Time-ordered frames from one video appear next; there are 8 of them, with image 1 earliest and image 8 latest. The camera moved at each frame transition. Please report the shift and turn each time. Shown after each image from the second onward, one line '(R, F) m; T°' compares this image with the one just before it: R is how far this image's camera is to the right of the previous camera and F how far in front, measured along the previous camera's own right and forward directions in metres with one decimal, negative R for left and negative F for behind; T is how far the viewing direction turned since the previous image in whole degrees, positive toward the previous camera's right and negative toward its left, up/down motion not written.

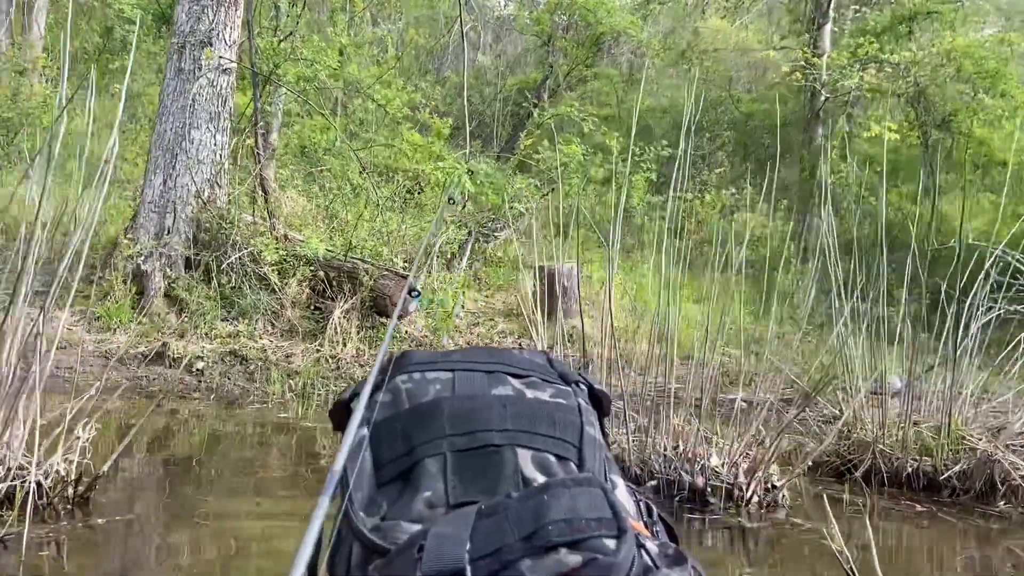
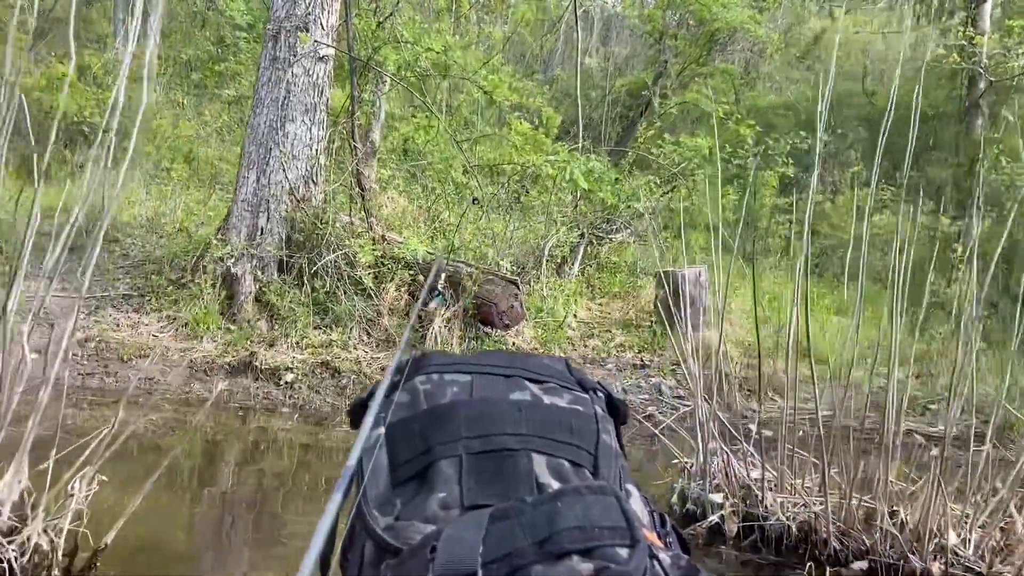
(-0.1, +0.8) m; -7°
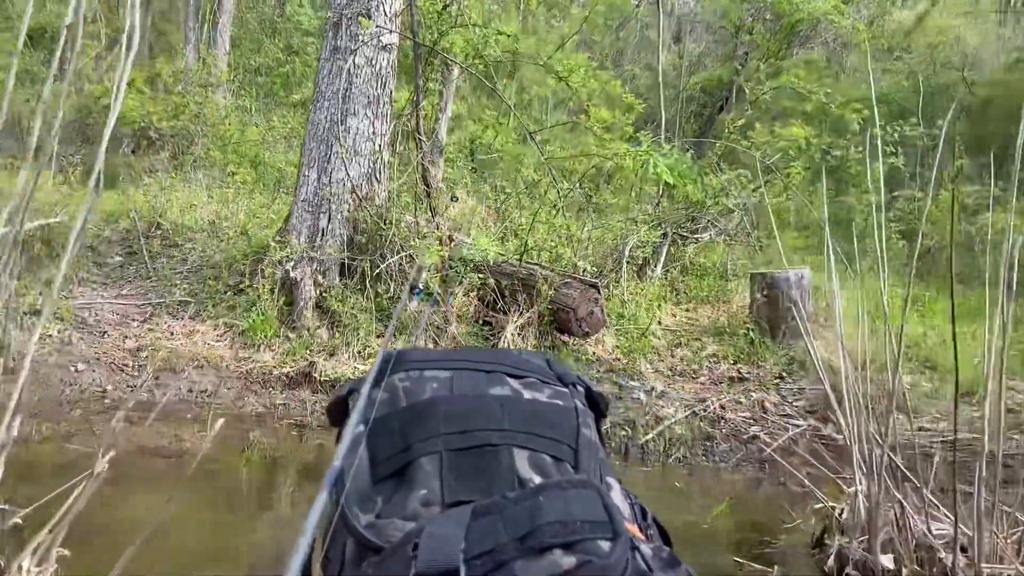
(-0.1, +0.5) m; -5°
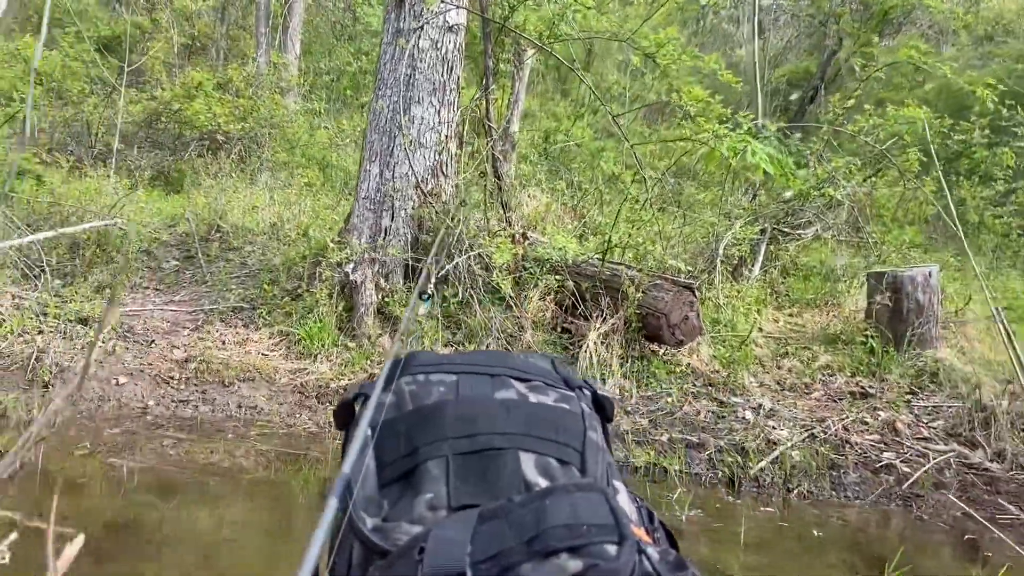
(-0.1, +0.6) m; -5°
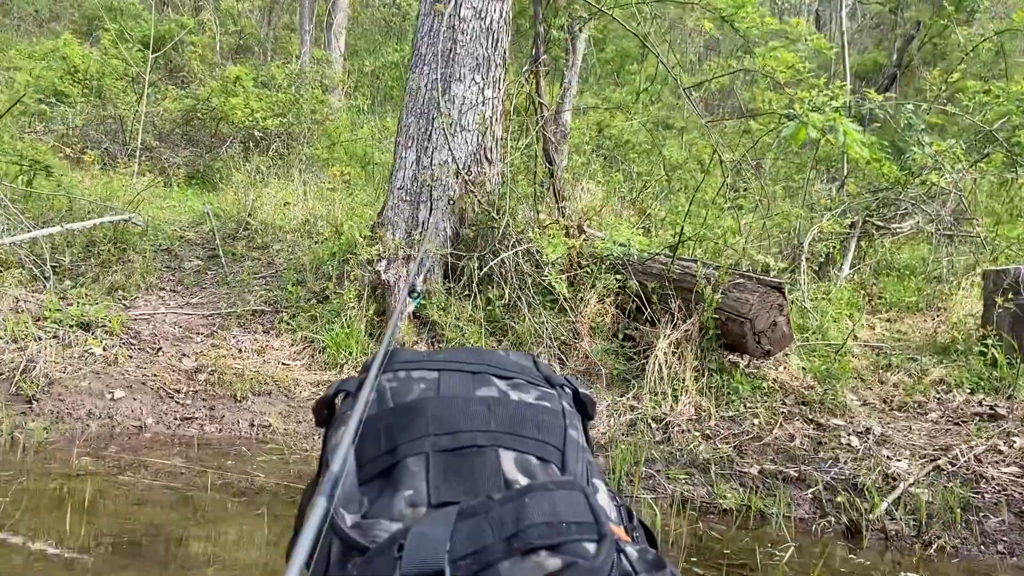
(0.0, +0.7) m; -4°
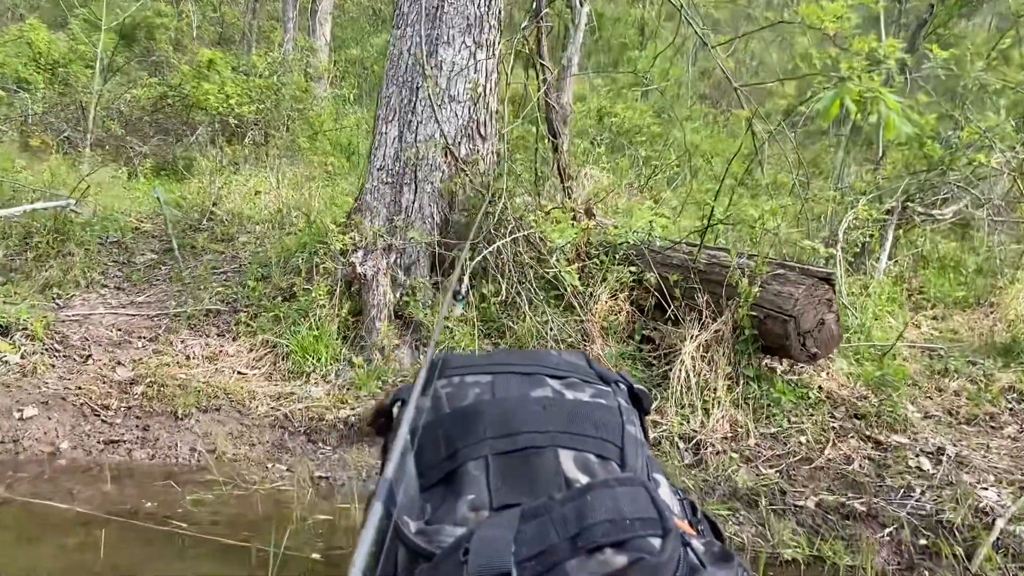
(0.0, +0.6) m; 0°
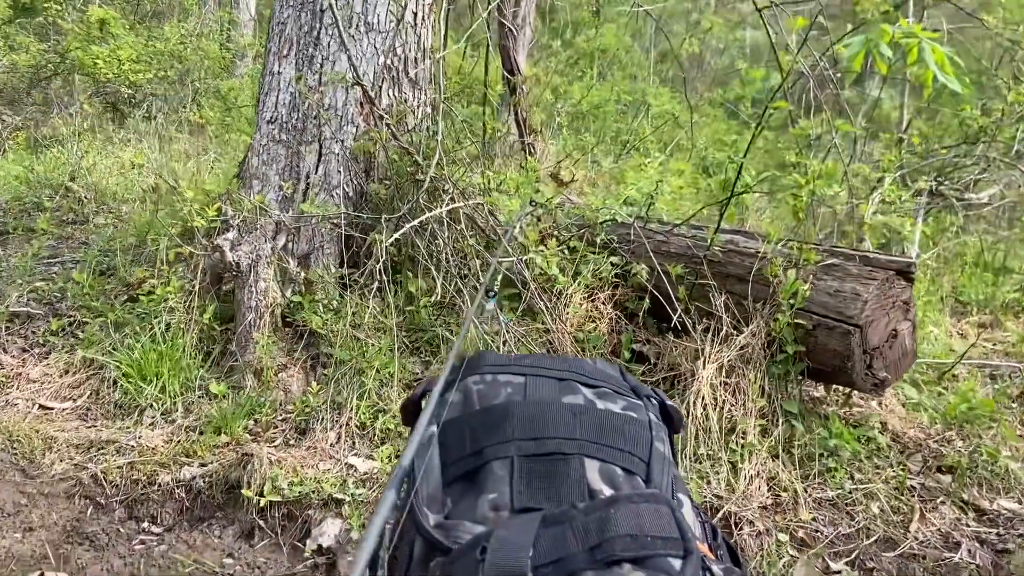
(0.0, +1.1) m; +4°
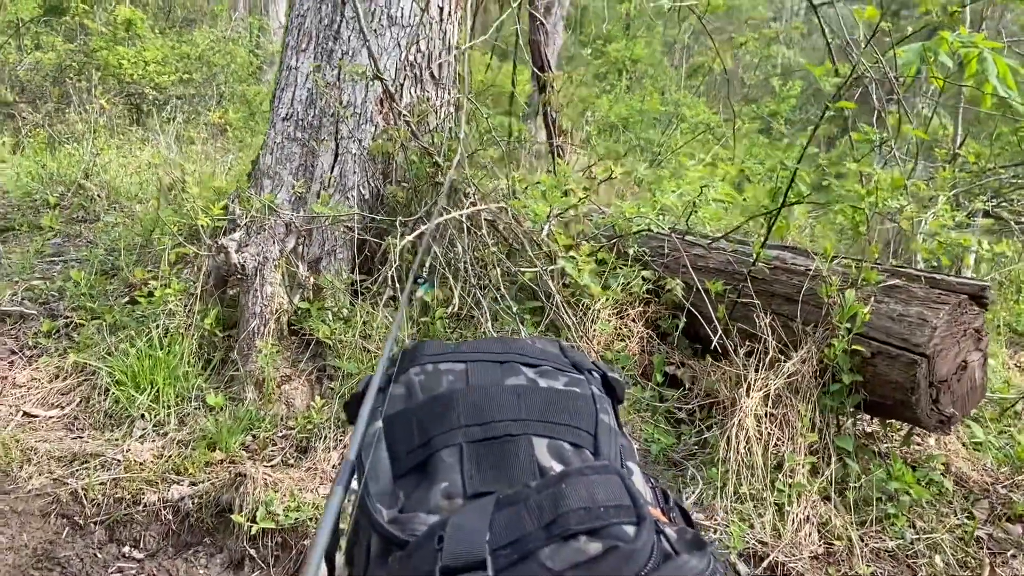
(0.0, +0.2) m; -2°
